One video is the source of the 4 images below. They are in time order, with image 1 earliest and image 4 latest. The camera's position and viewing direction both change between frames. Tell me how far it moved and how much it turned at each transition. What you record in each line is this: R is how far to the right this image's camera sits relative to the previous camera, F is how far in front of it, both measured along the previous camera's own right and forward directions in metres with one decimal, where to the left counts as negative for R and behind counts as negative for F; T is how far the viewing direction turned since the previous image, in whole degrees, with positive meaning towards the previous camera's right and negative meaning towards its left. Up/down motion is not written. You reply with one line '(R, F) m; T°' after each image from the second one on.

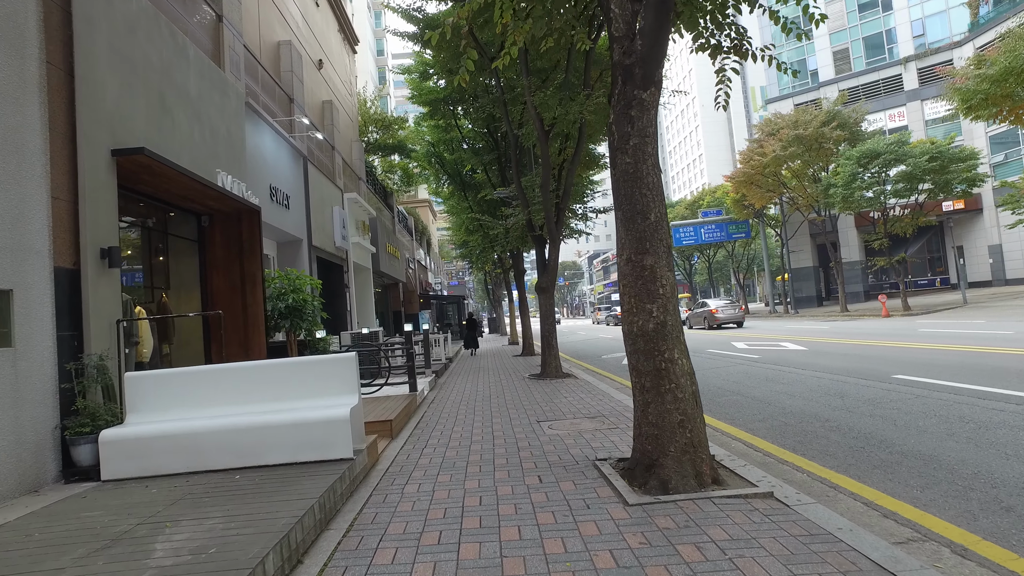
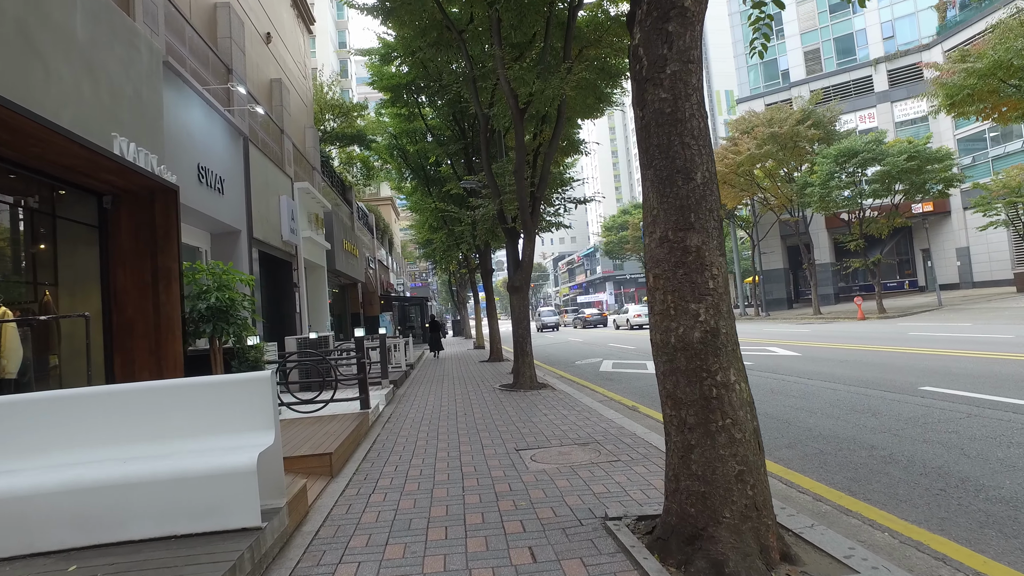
(-0.1, +1.4) m; +3°
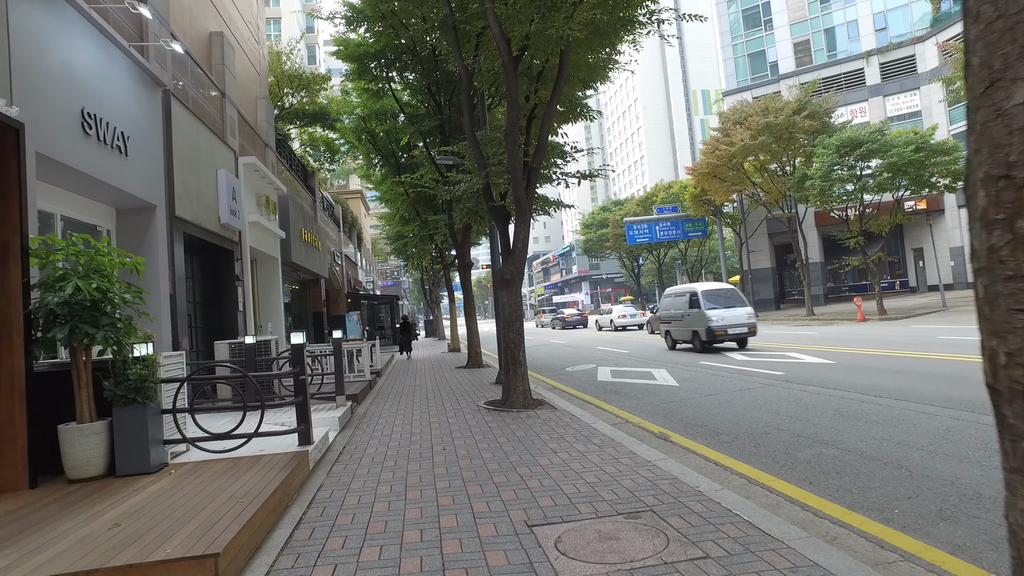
(-0.2, +2.2) m; +2°
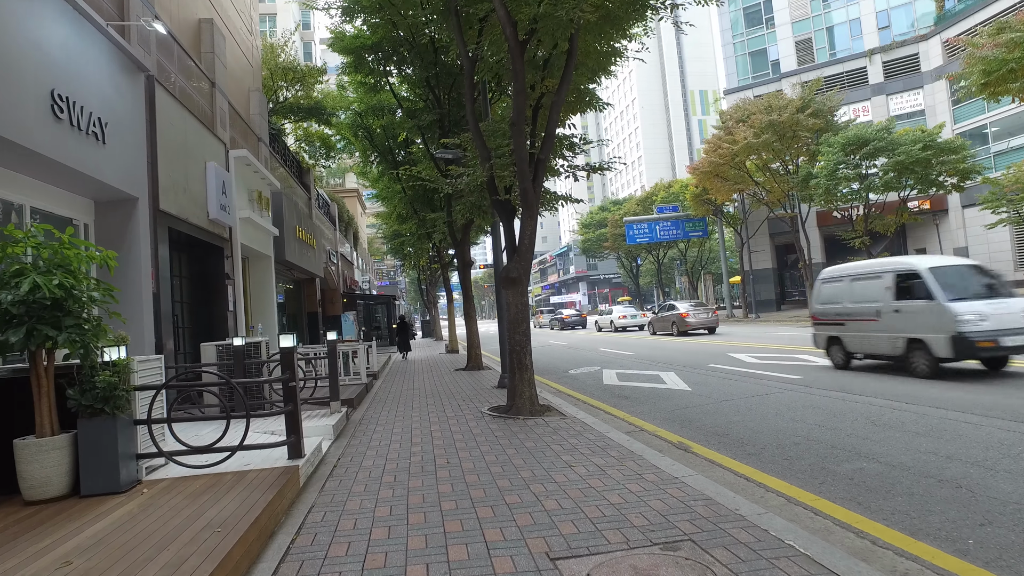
(-0.1, +0.5) m; 0°
